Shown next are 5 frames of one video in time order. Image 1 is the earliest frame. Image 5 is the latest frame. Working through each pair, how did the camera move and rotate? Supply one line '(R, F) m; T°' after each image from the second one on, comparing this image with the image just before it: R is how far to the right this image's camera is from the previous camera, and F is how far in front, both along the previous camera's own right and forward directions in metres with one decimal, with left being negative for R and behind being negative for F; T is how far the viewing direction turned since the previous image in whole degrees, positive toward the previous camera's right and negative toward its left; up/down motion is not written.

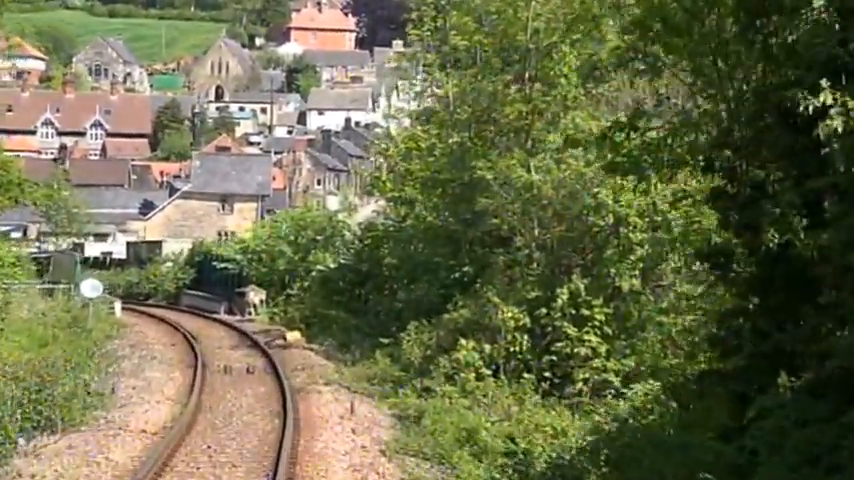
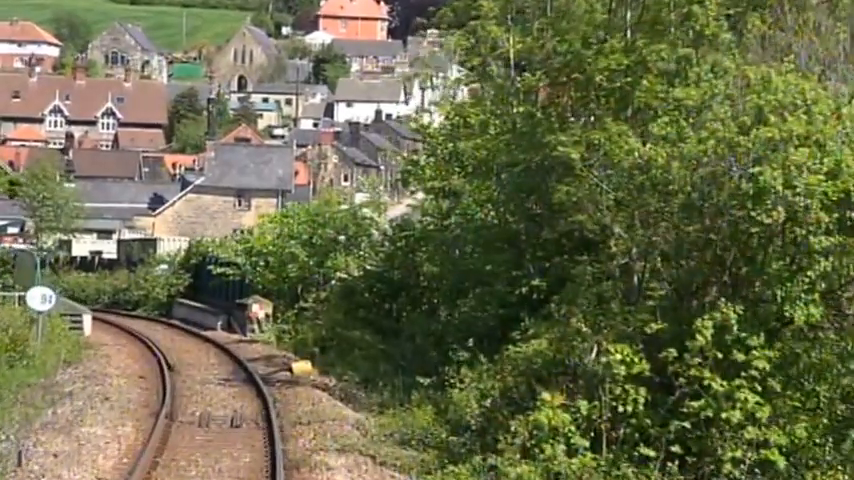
(-0.5, +4.9) m; -2°
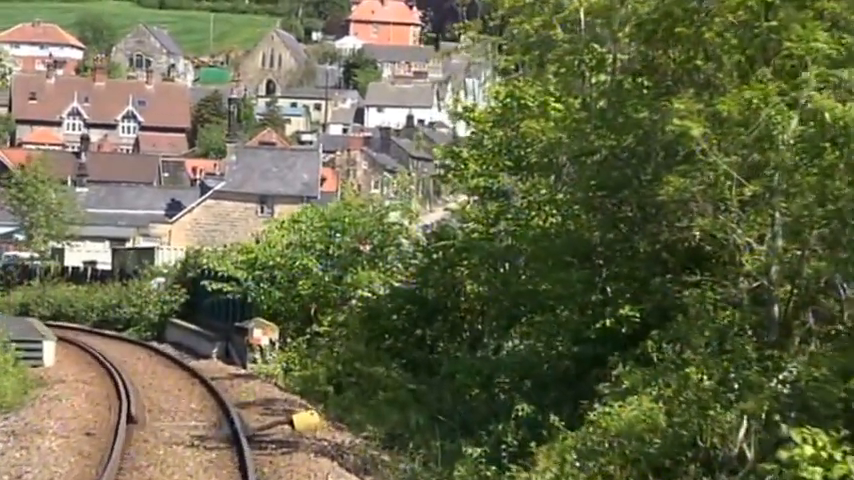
(-0.2, +3.8) m; -2°
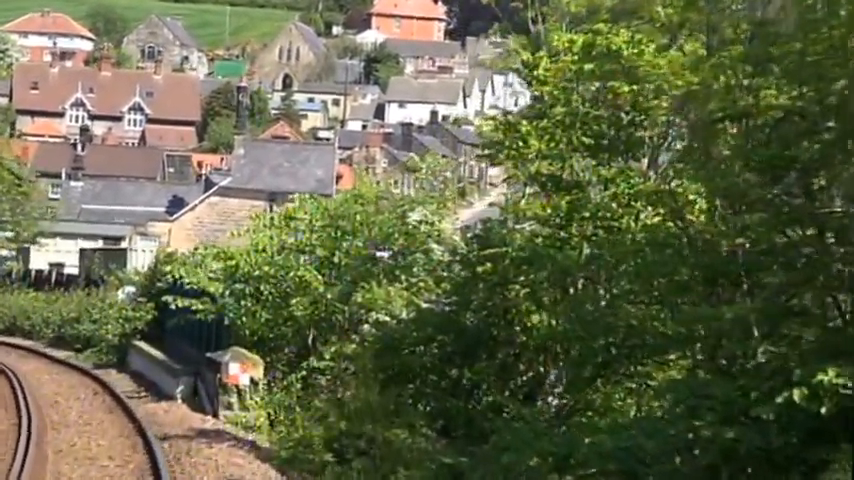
(-0.3, +4.4) m; -1°
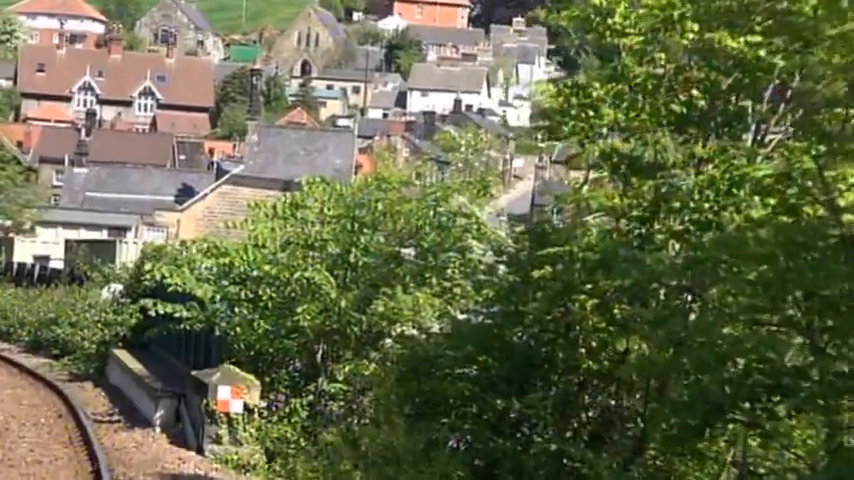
(-0.3, +2.4) m; -1°
